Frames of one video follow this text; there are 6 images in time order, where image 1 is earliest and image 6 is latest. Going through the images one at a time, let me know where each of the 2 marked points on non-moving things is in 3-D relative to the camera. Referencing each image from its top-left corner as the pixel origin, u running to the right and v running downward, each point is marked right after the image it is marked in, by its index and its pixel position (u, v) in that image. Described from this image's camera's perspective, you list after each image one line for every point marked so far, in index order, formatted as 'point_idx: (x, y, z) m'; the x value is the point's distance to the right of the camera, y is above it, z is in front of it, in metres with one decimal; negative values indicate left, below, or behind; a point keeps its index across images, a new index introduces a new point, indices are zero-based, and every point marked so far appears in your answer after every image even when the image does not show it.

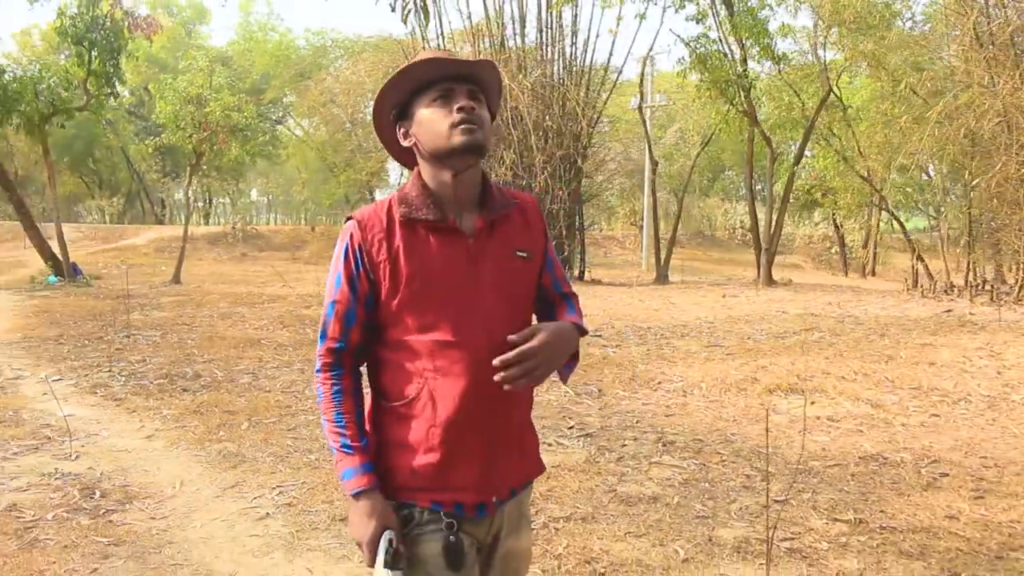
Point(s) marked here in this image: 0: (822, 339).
0: (+2.7, -0.4, +8.2) m
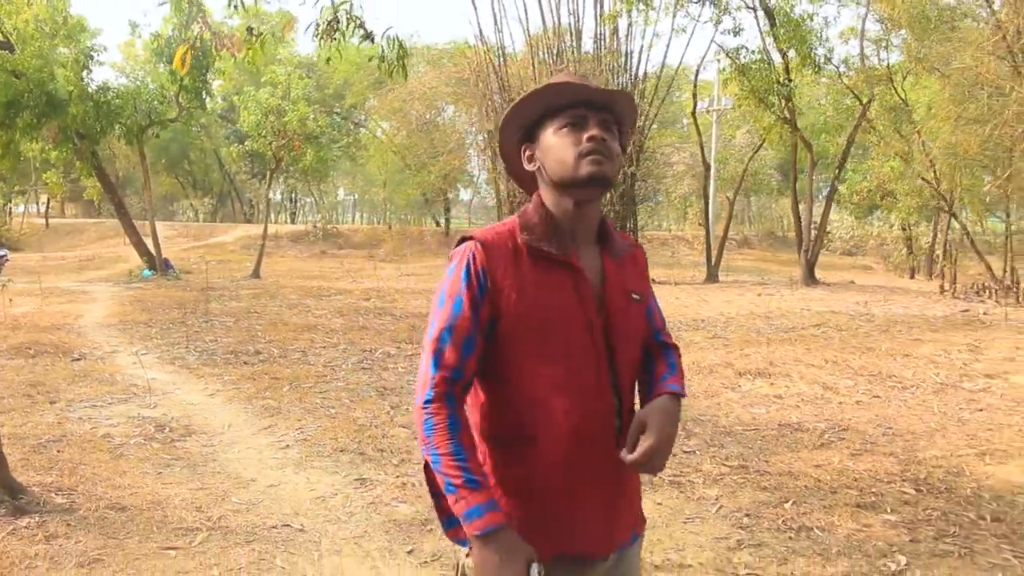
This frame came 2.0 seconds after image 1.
0: (+2.9, -0.4, +8.9) m
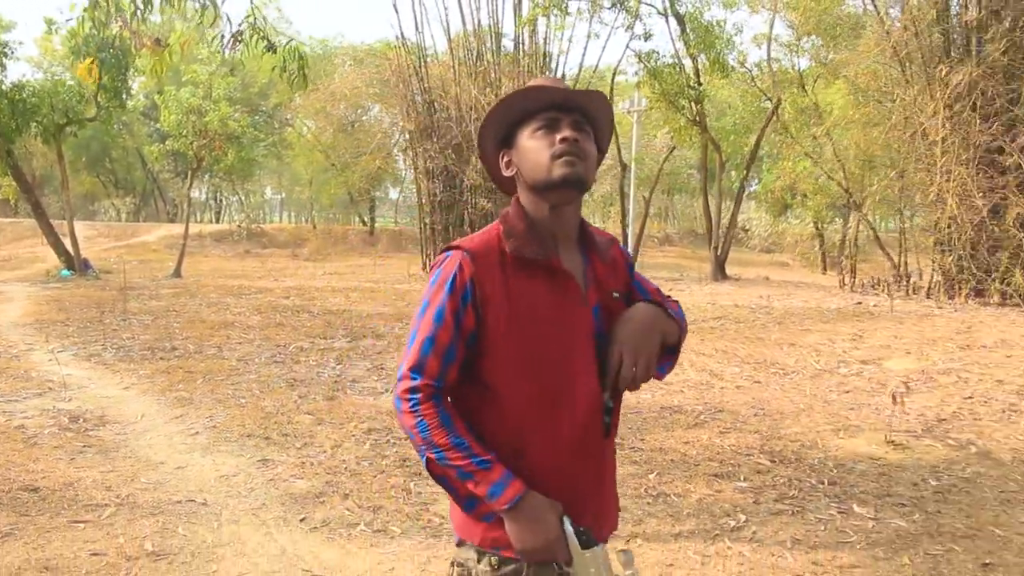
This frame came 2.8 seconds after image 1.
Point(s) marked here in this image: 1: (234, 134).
0: (+2.1, -0.3, +9.5) m
1: (-4.3, +2.4, +15.0) m
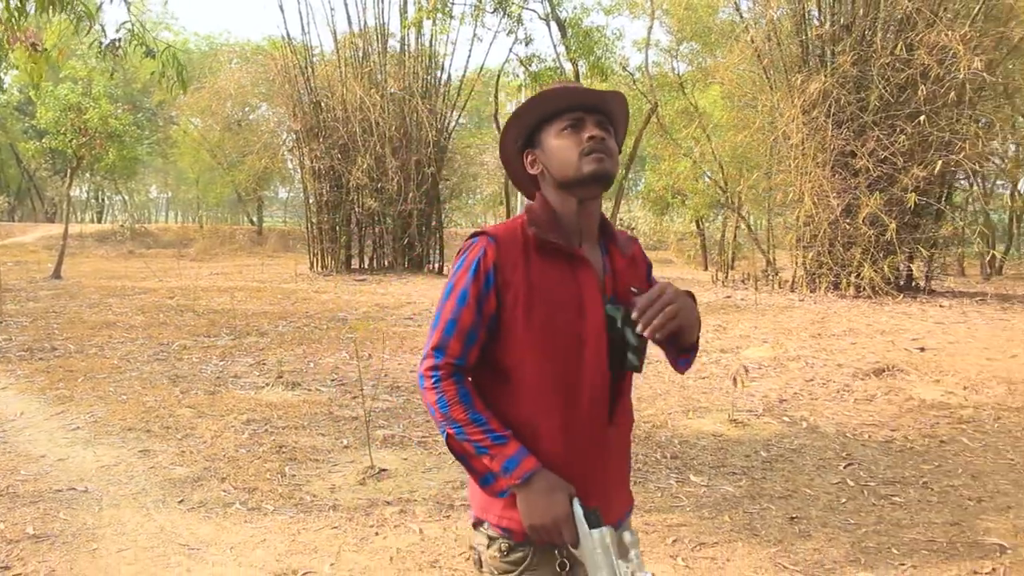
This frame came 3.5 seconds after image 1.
0: (+0.9, -0.3, +10.0) m
1: (-6.0, +2.4, +14.7) m
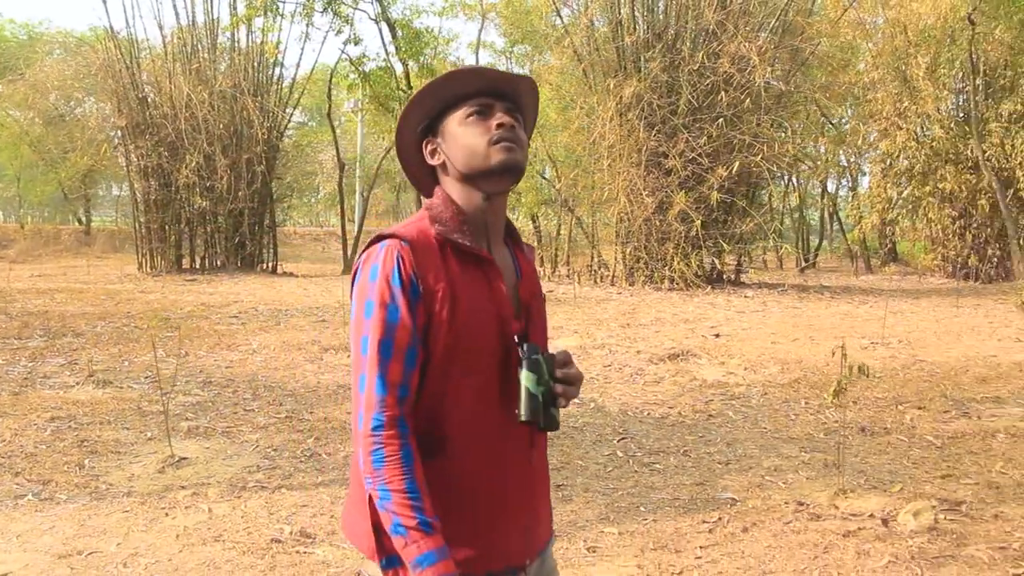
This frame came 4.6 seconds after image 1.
0: (-0.9, -0.3, +10.3) m
1: (-8.5, +2.3, +13.9) m
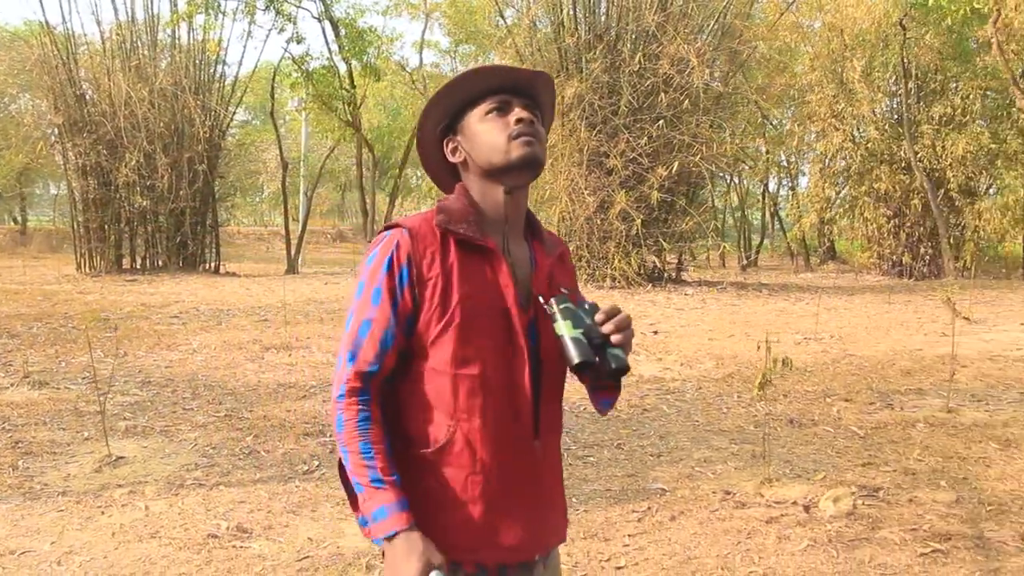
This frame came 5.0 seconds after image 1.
0: (-1.5, -0.3, +10.3) m
1: (-9.3, +2.3, +13.5) m
